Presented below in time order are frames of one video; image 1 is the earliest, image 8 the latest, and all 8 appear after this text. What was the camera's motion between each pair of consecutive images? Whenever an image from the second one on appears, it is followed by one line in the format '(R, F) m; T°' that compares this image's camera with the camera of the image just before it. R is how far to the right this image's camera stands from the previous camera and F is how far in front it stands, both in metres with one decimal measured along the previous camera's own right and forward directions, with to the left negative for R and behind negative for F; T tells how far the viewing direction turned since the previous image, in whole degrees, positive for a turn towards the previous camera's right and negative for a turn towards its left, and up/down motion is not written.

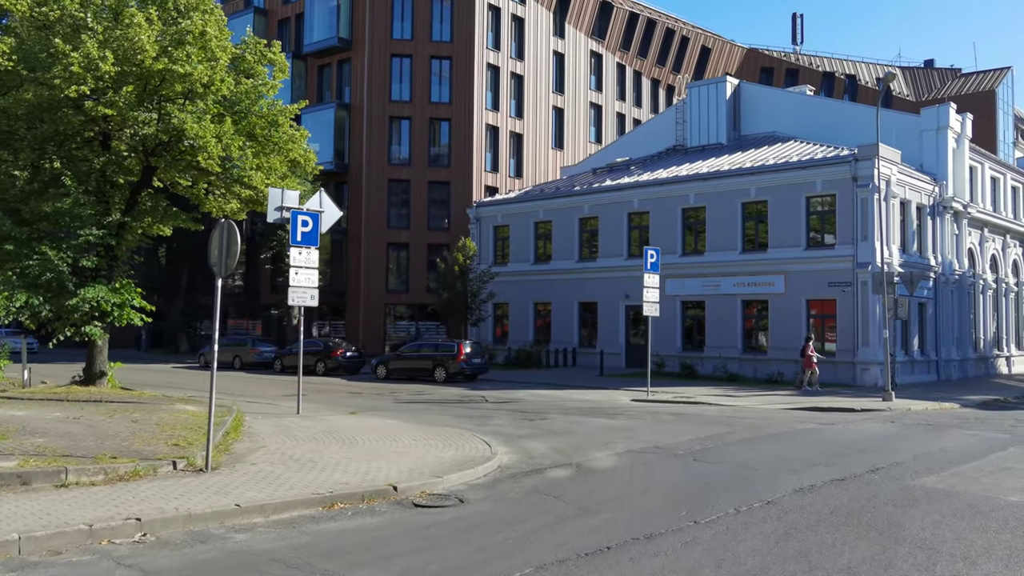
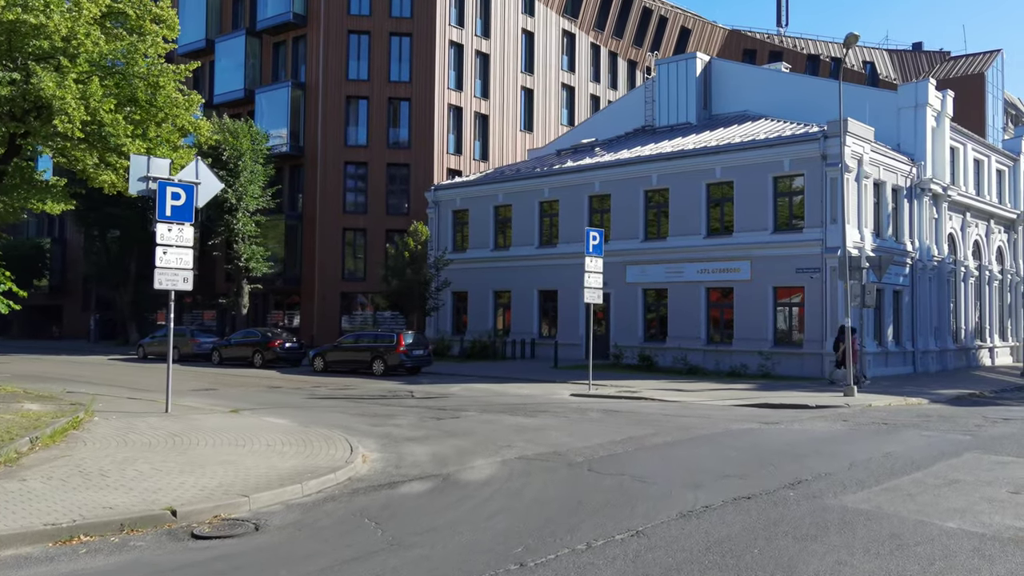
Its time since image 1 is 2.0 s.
(+1.6, +1.9) m; 0°
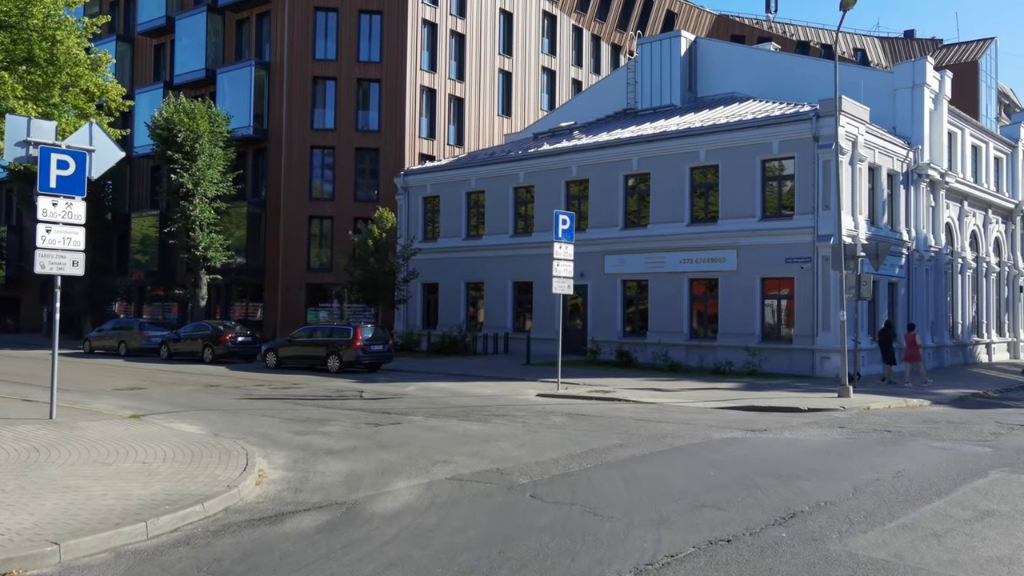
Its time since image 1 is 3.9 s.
(+0.6, +2.0) m; +1°
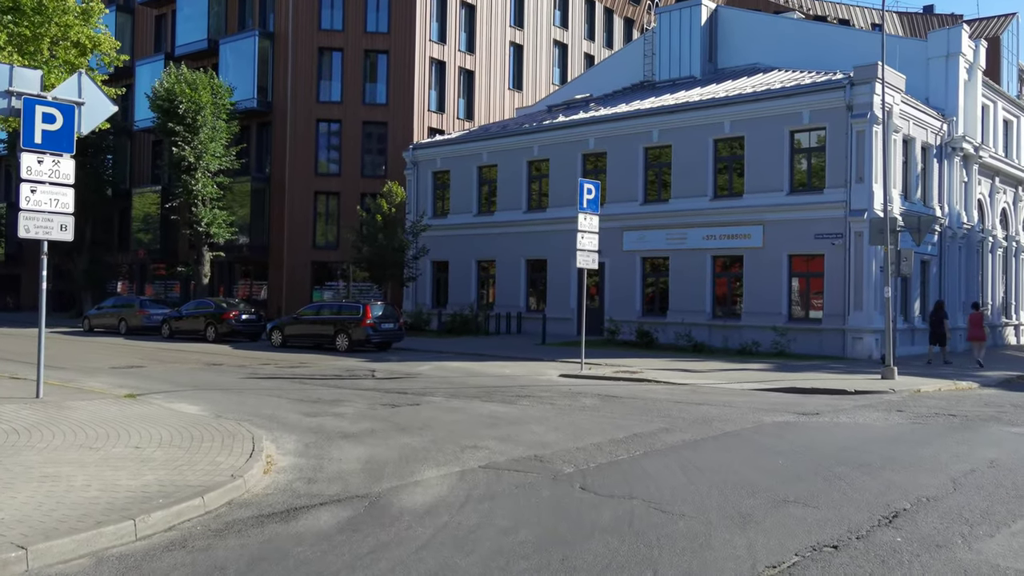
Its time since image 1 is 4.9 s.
(-0.4, +1.1) m; 0°
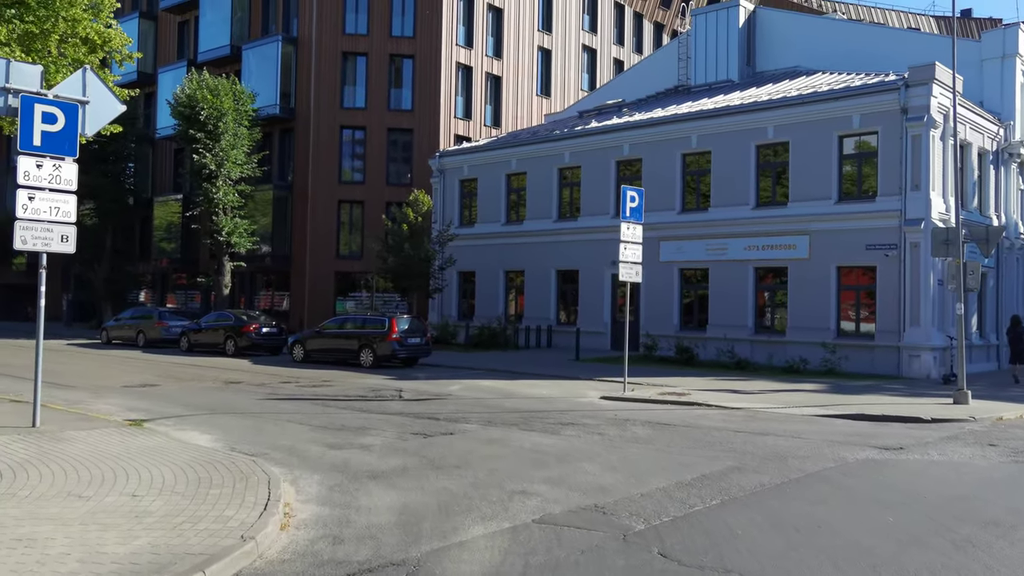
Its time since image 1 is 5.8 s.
(-0.3, +1.2) m; -1°
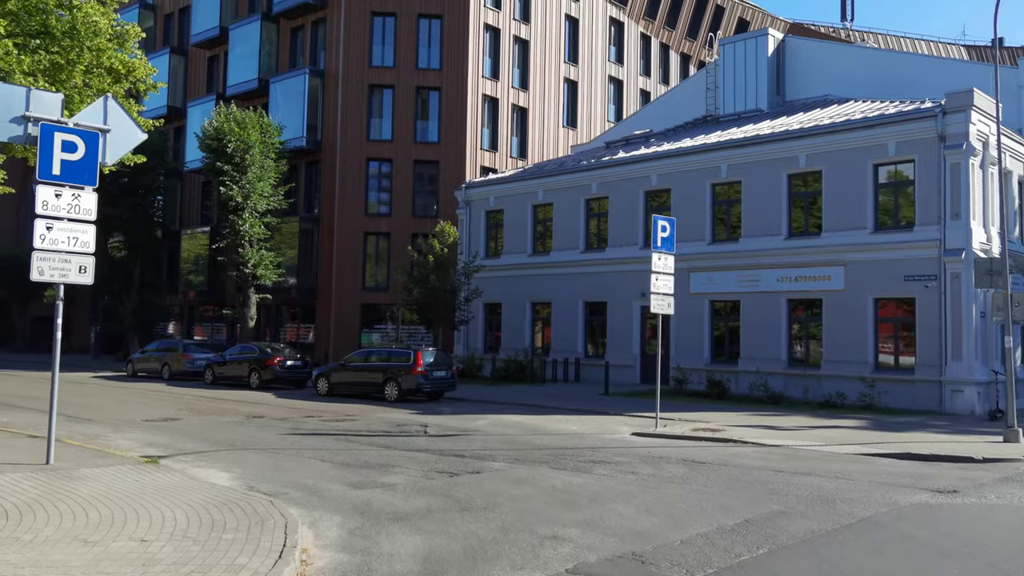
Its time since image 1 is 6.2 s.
(0.0, +0.4) m; -2°
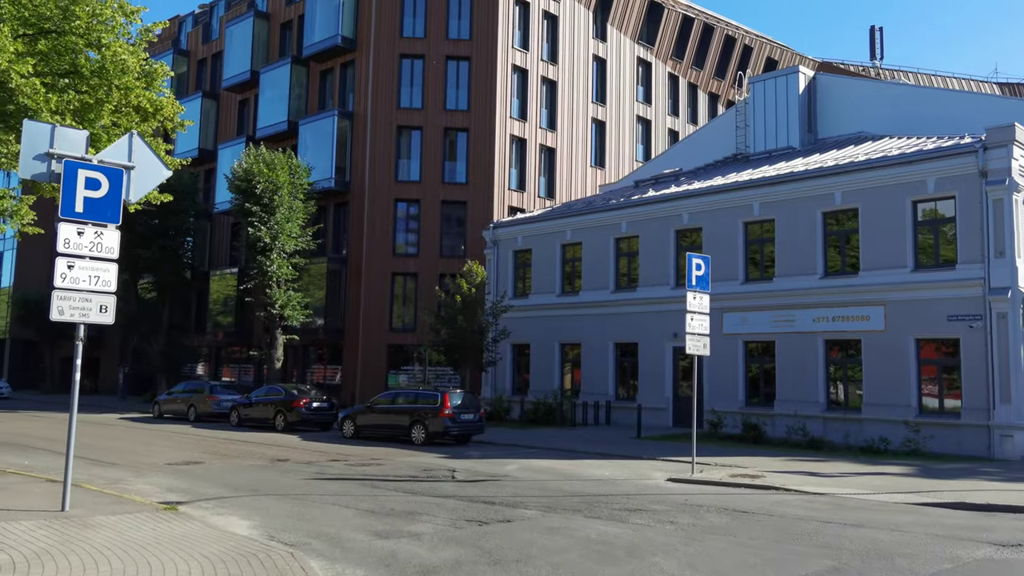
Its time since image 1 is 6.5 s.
(-0.1, +0.4) m; -2°
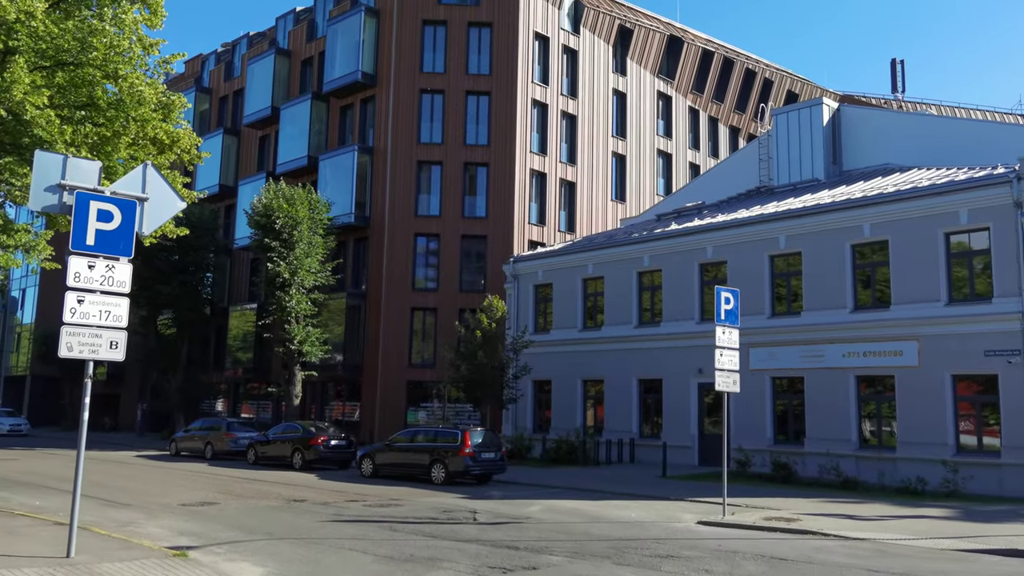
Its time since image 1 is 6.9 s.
(-0.1, +0.4) m; -1°
